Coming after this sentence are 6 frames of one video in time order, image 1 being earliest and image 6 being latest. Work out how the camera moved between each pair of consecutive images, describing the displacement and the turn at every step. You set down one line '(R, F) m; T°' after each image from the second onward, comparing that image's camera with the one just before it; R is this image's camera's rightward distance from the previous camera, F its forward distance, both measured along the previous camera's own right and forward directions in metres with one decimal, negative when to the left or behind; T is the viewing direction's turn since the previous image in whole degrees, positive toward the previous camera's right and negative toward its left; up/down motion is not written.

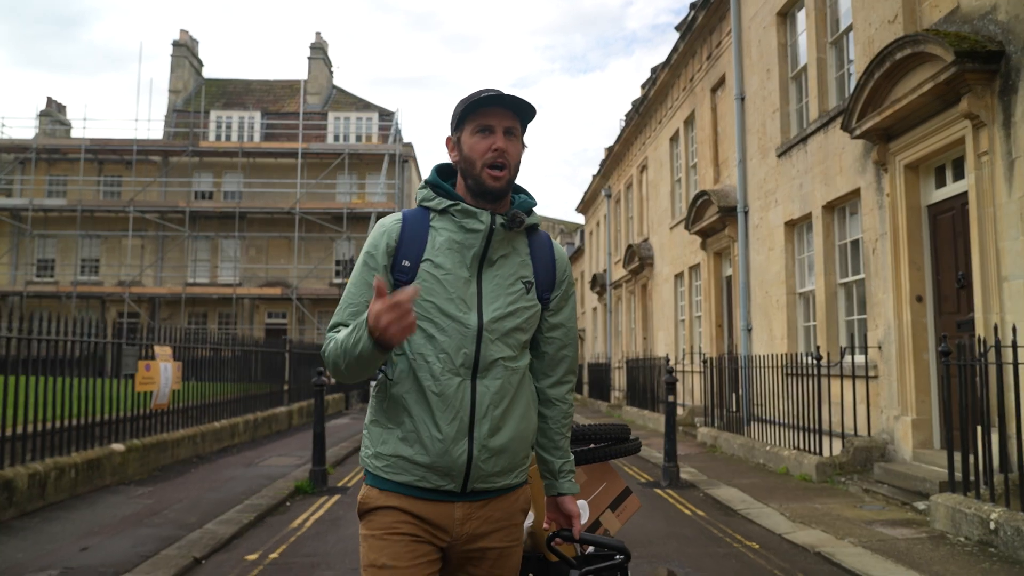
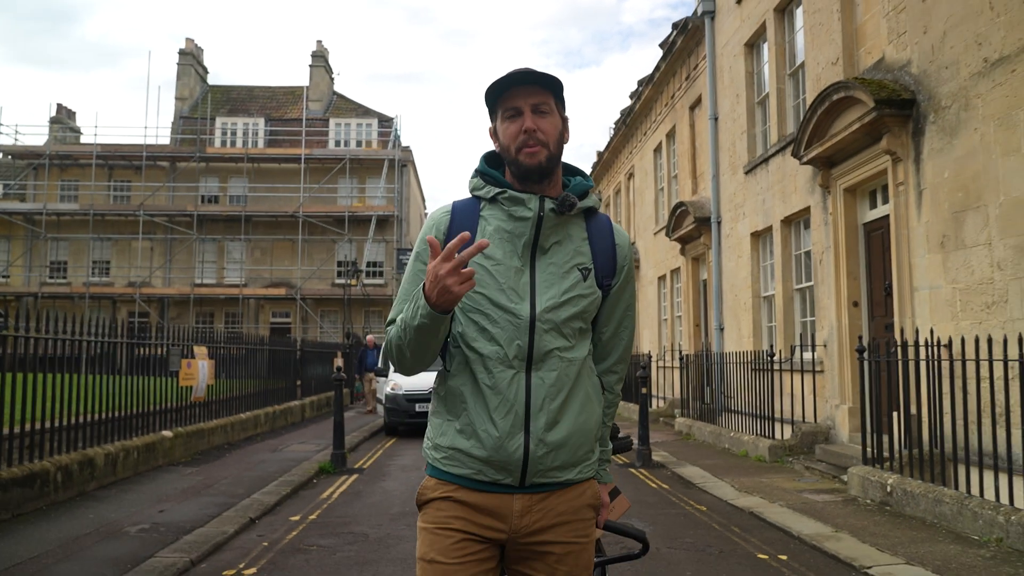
(0.0, -1.3) m; 0°
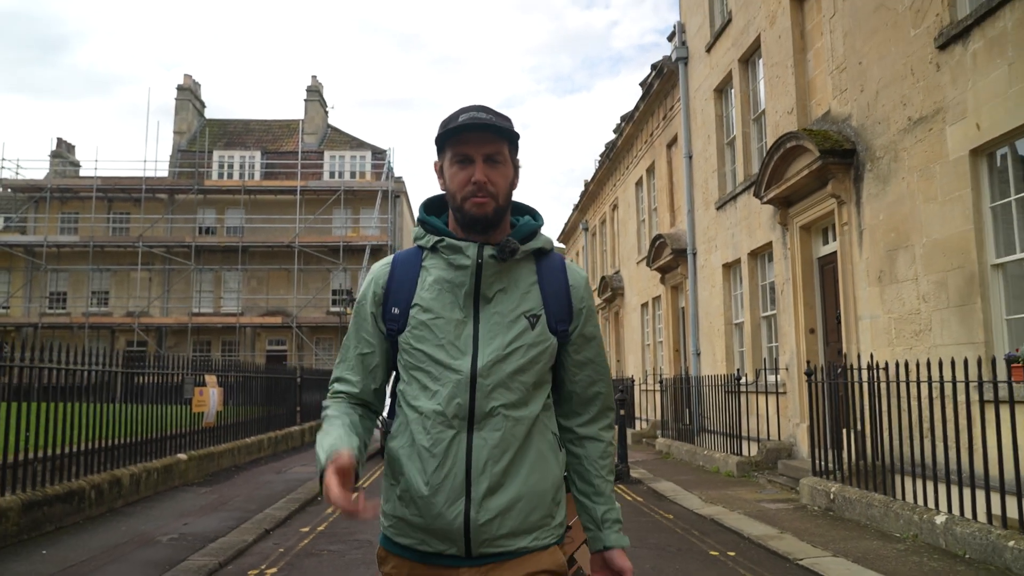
(+0.1, -0.9) m; +1°
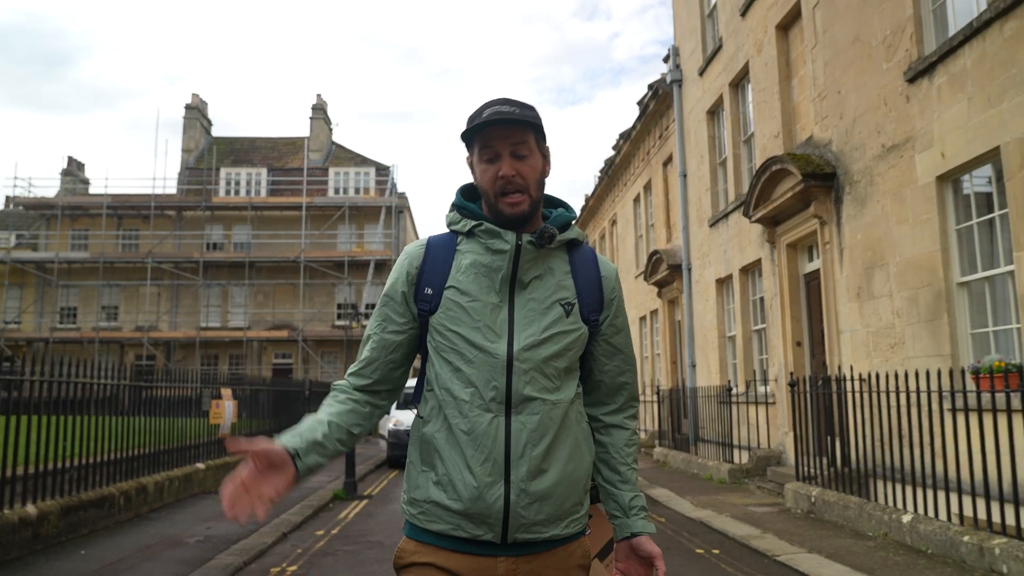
(0.0, -0.6) m; 0°
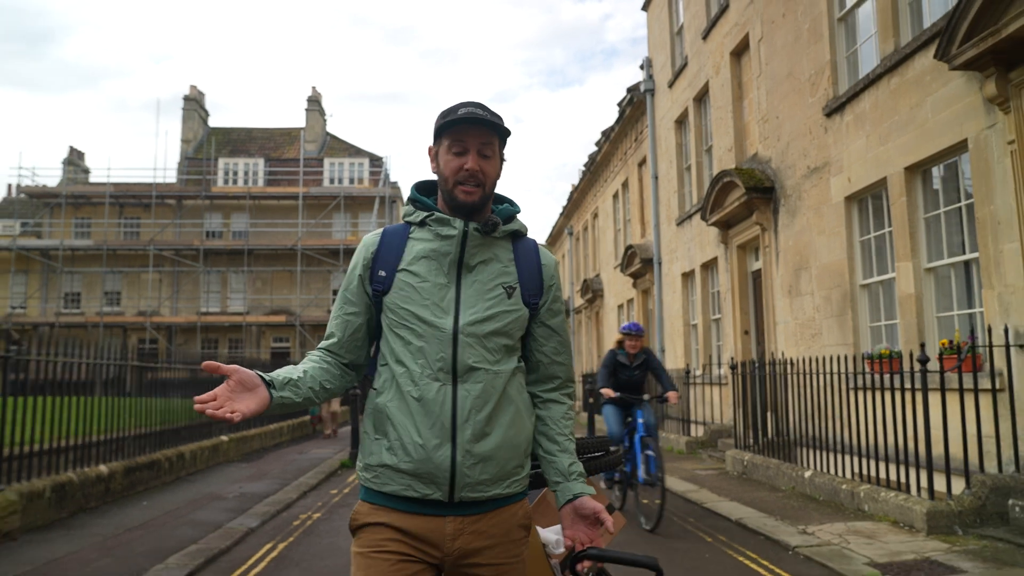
(+0.1, -1.6) m; +1°
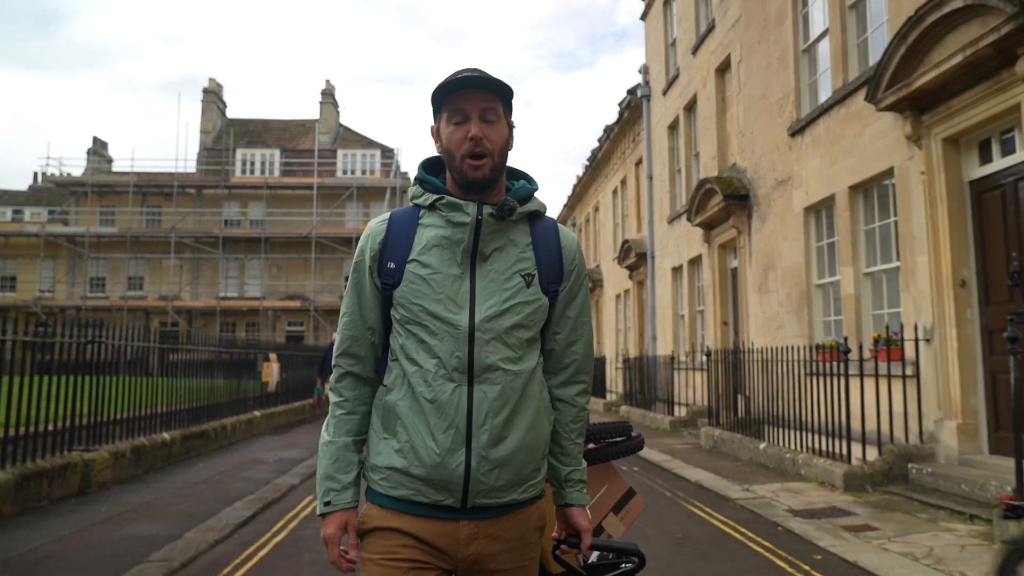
(+0.1, -1.5) m; -1°
